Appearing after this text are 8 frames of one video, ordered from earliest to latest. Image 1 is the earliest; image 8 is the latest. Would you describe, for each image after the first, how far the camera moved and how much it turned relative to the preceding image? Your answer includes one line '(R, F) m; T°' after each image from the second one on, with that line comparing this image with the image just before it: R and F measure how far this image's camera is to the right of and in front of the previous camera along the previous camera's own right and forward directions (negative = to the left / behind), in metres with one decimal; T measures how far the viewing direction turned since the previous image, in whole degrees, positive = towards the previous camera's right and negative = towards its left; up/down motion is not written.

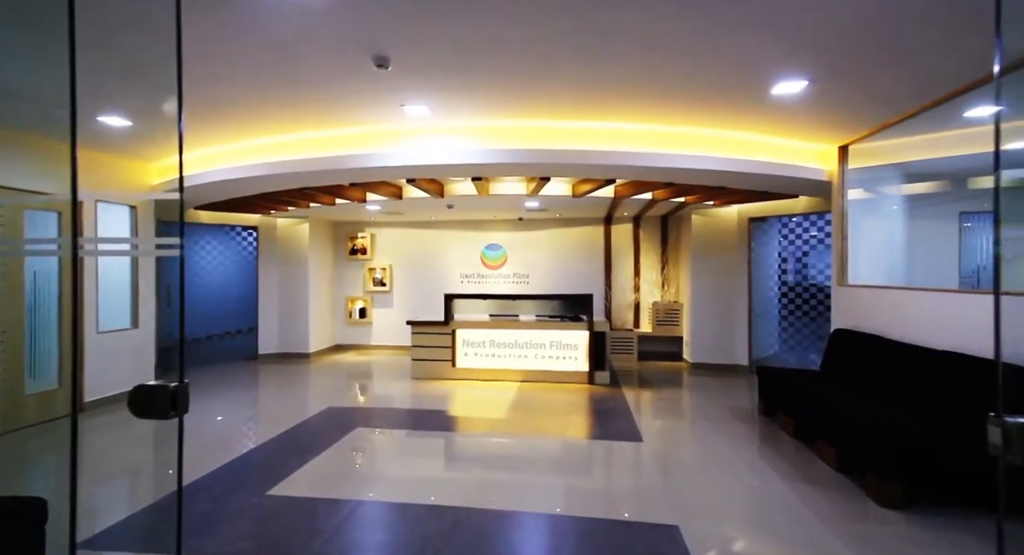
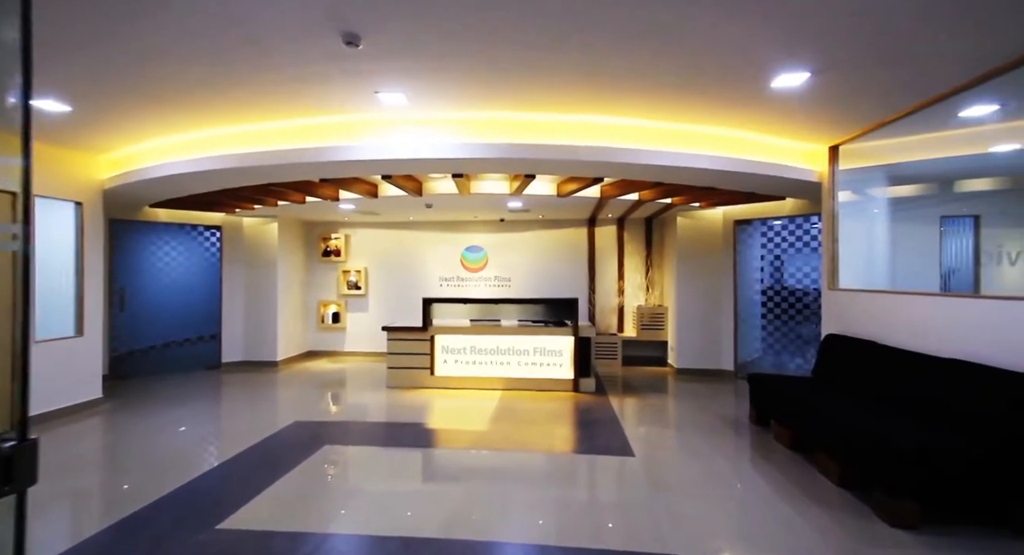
(0.0, +0.3) m; +2°
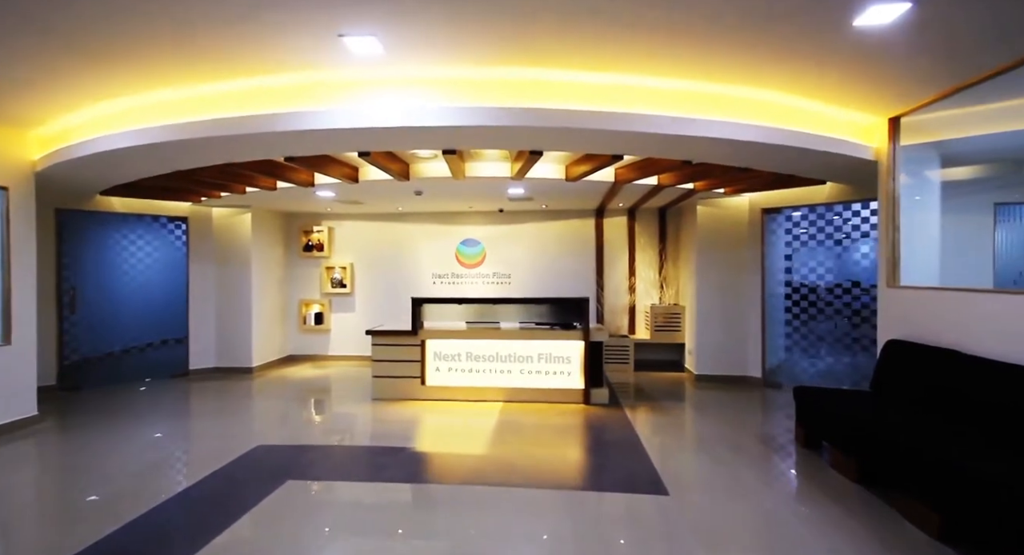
(0.0, +0.8) m; 0°
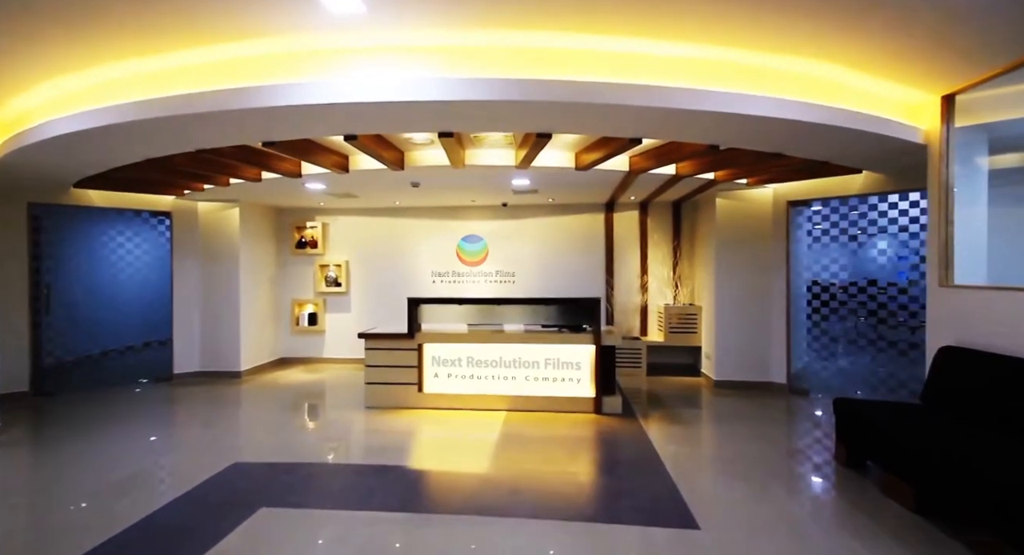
(0.0, +0.5) m; 0°
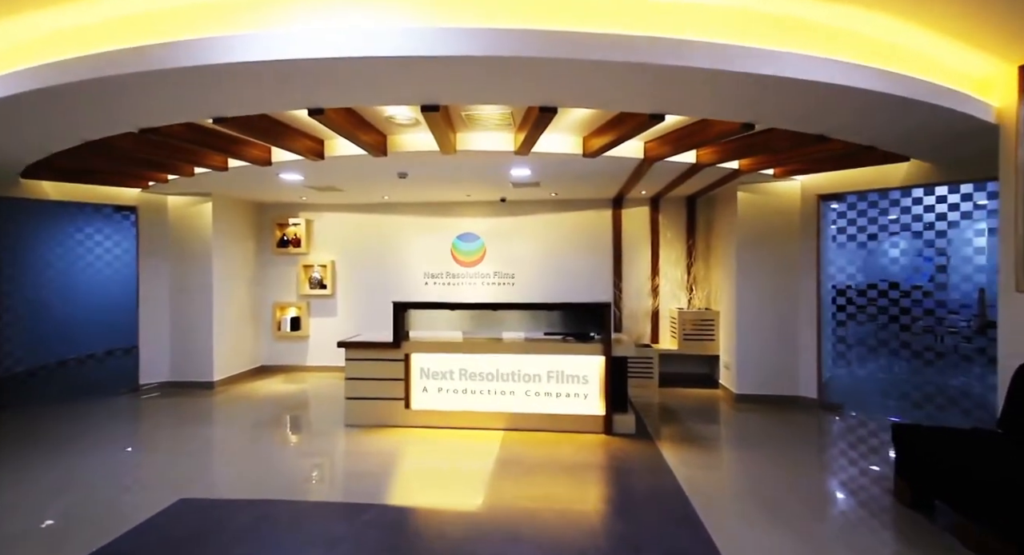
(0.0, +0.6) m; 0°
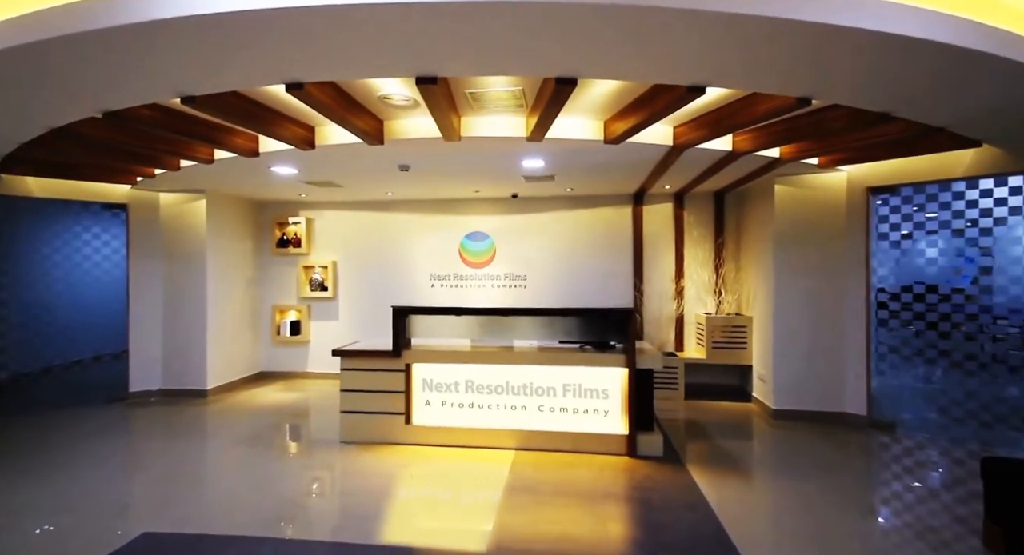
(0.0, +0.5) m; -1°
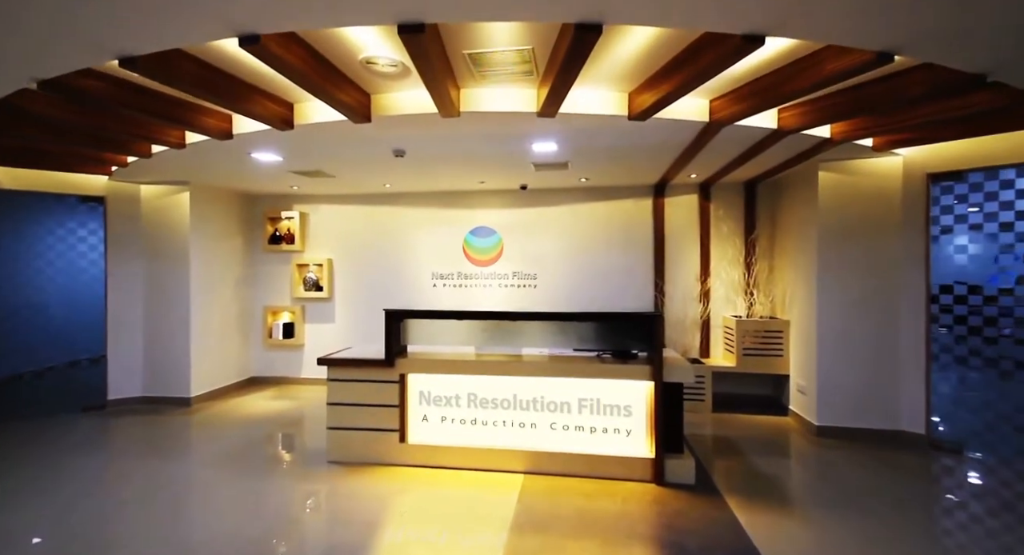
(0.0, +0.5) m; -1°
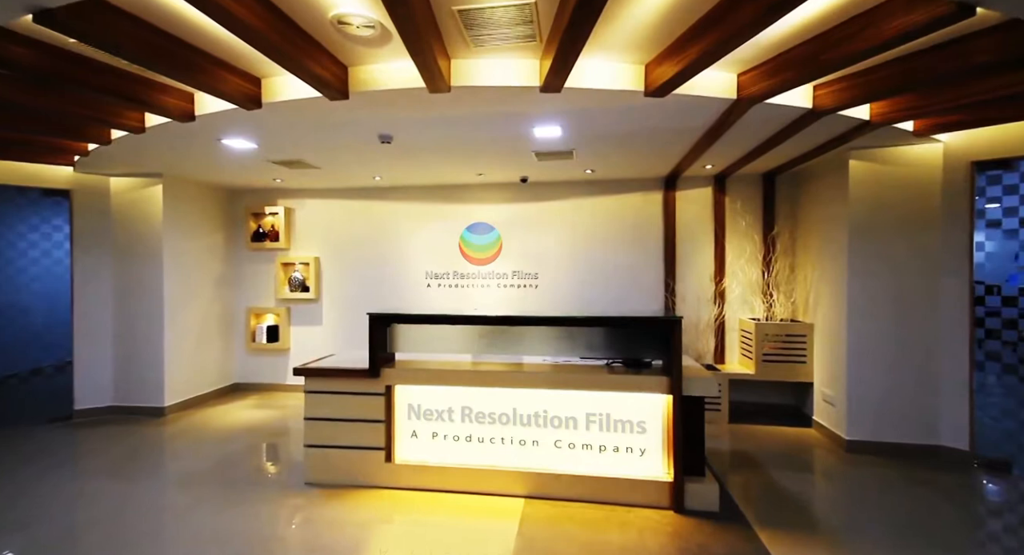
(0.0, +0.4) m; 0°
